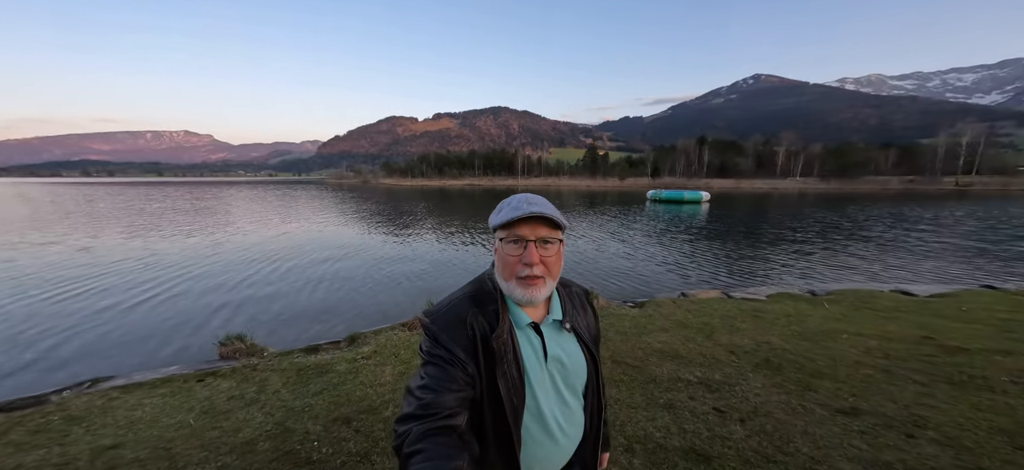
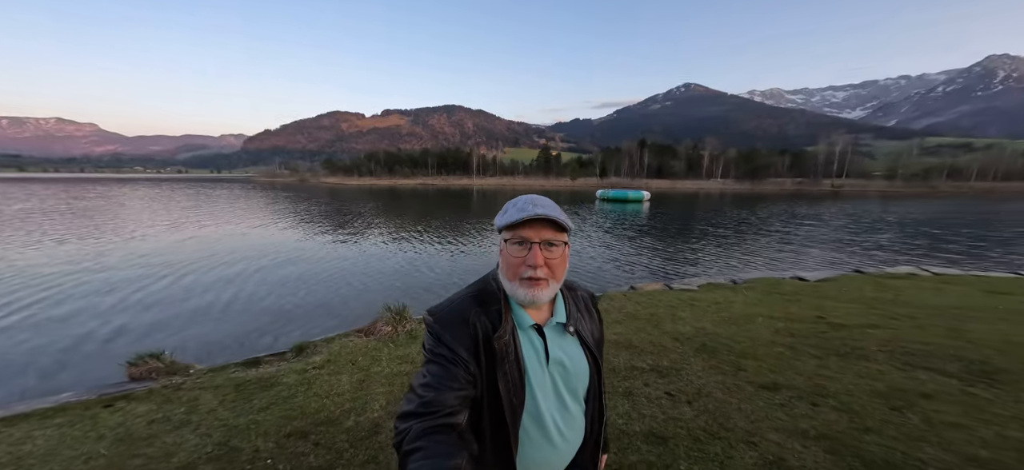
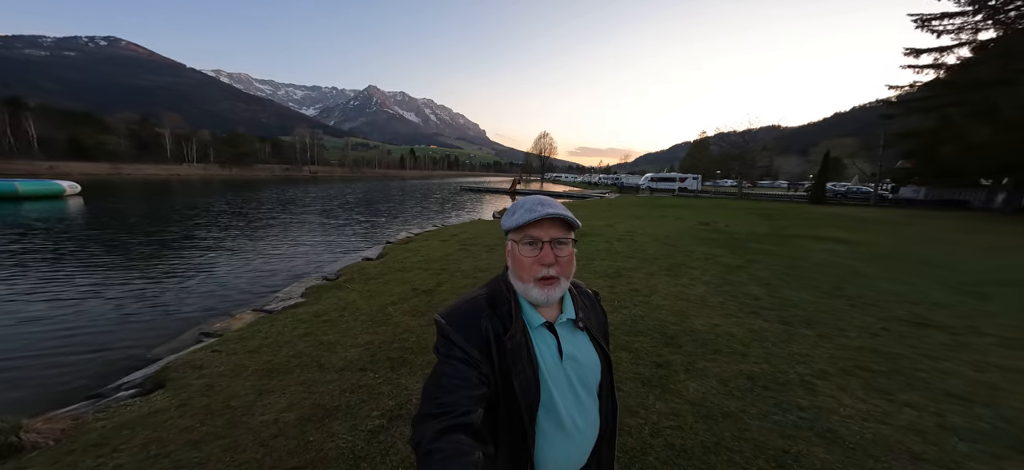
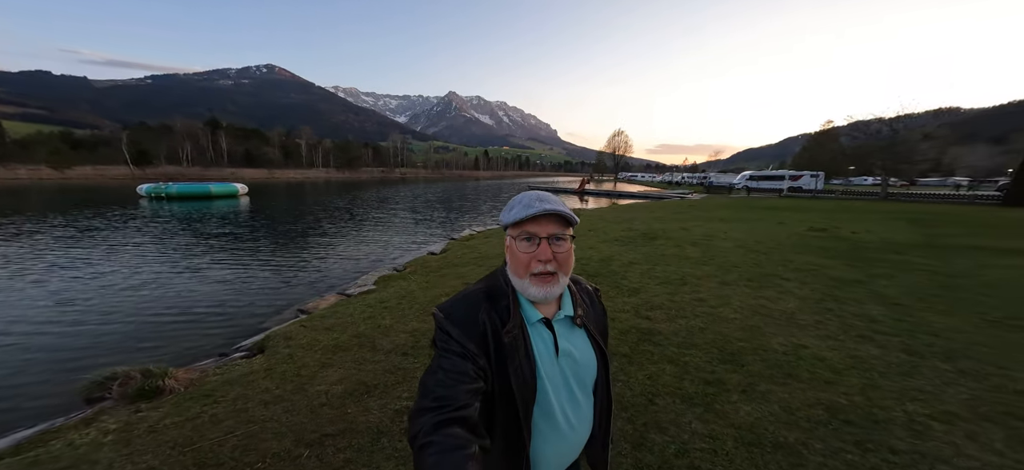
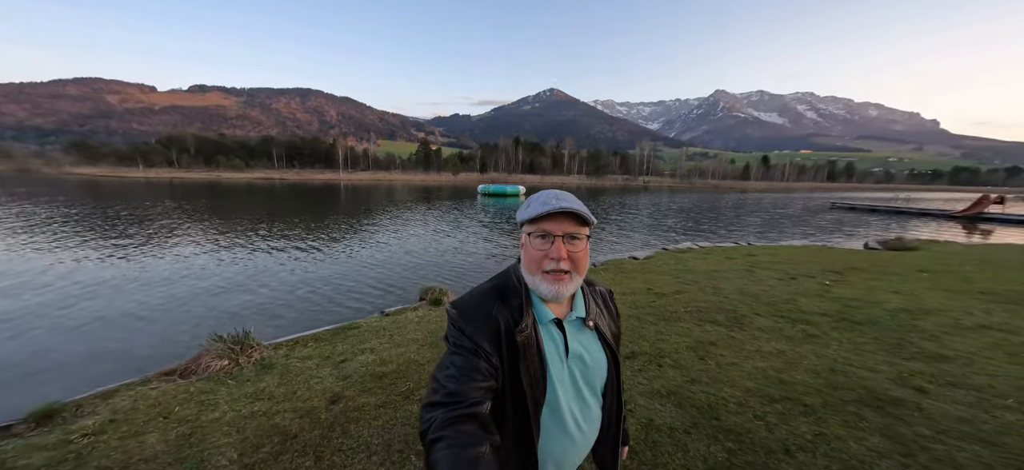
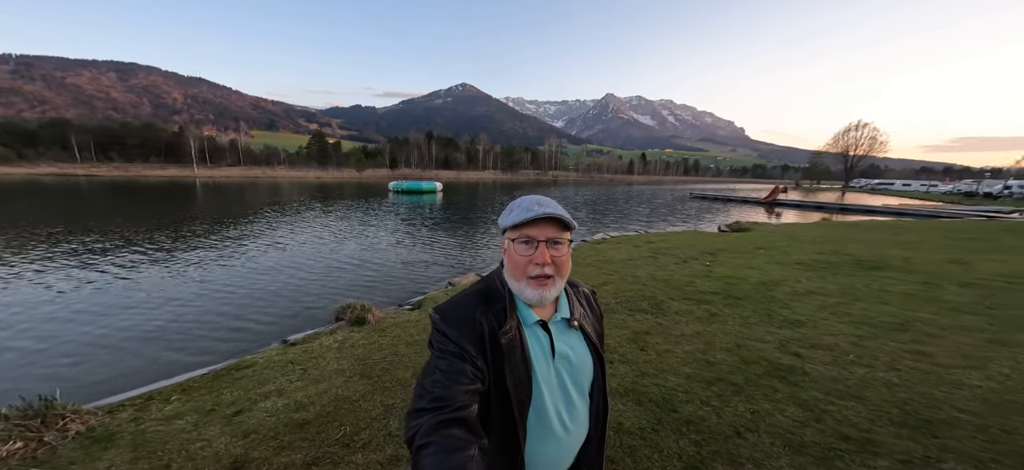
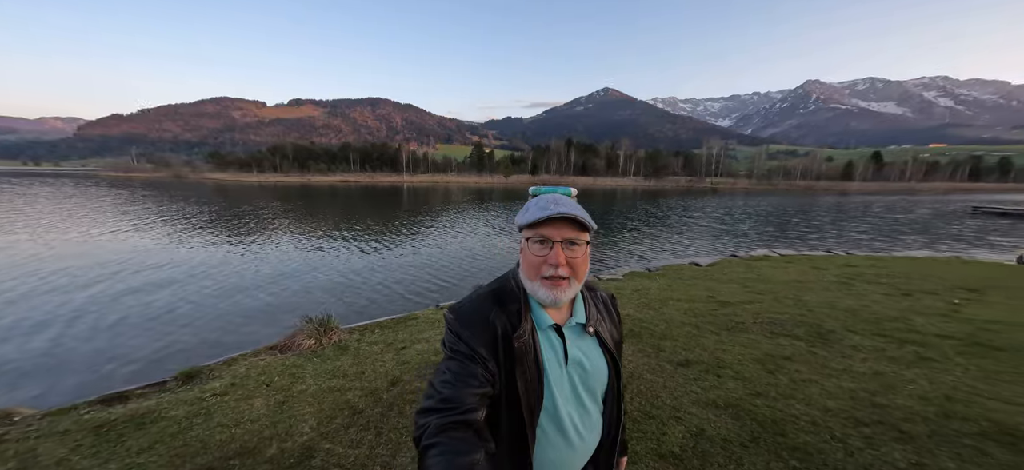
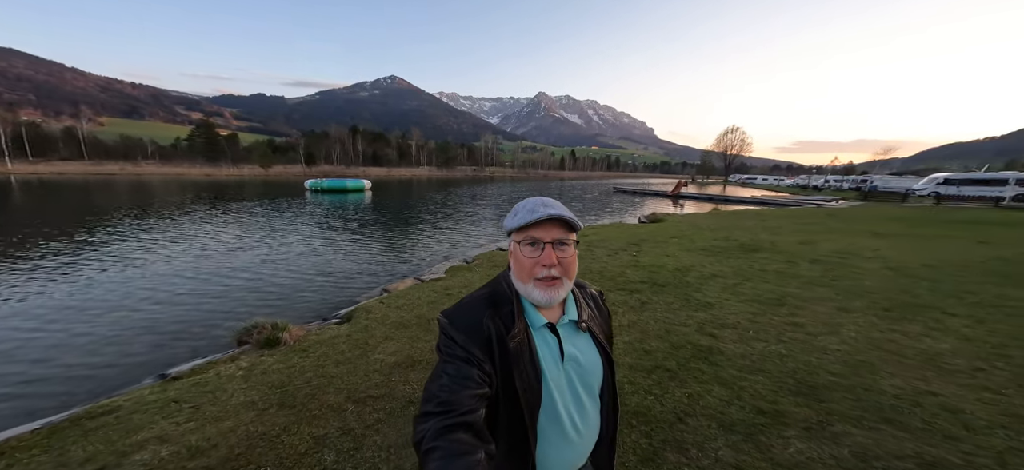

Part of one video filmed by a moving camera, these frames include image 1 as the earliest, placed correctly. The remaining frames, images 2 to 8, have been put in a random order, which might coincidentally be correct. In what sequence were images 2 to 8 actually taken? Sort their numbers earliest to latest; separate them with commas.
2, 7, 5, 6, 8, 4, 3
